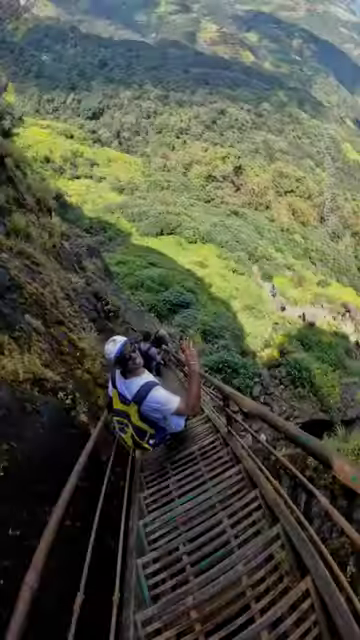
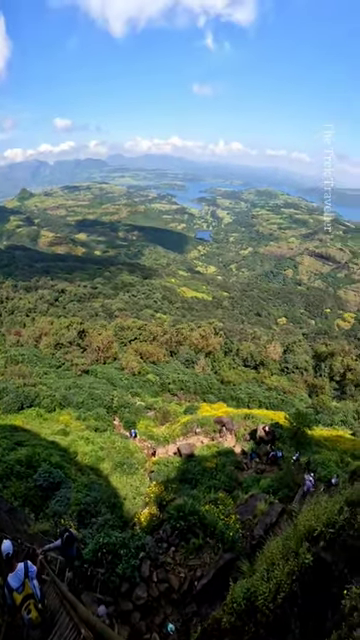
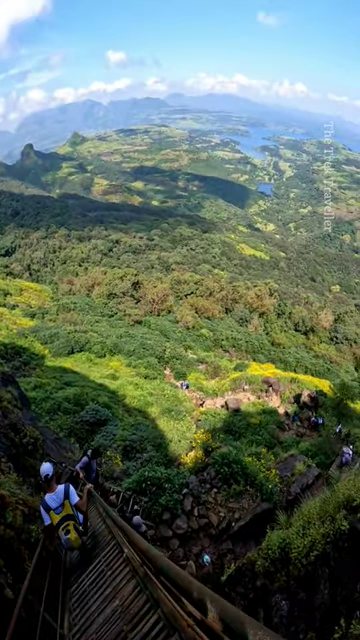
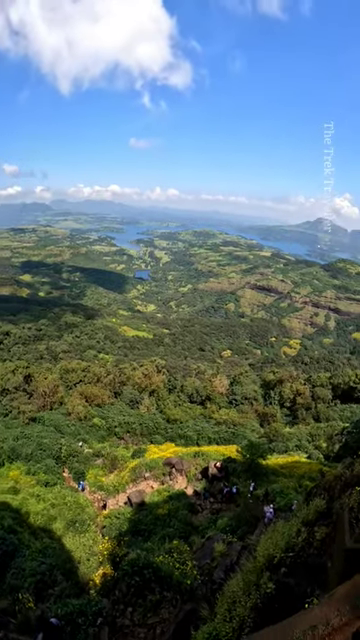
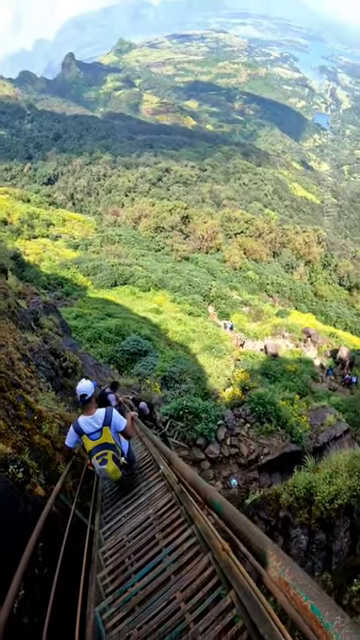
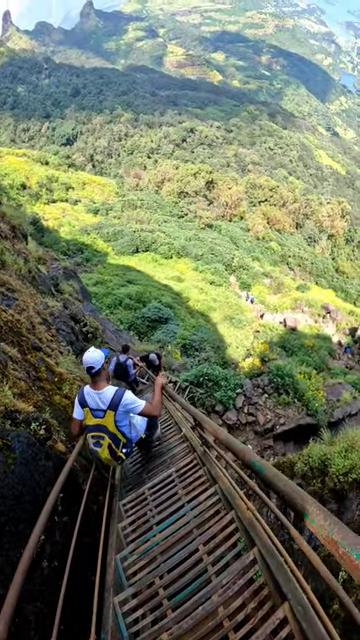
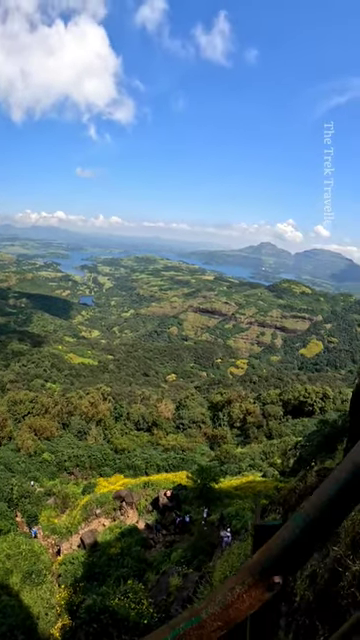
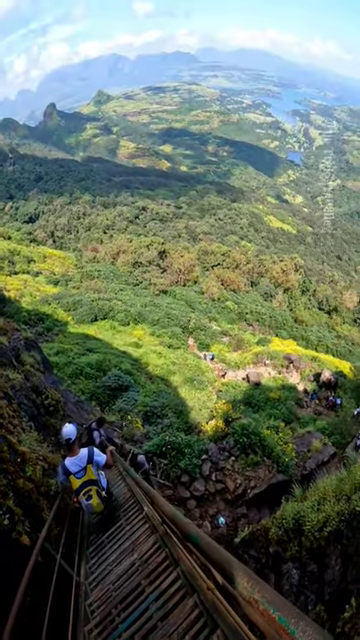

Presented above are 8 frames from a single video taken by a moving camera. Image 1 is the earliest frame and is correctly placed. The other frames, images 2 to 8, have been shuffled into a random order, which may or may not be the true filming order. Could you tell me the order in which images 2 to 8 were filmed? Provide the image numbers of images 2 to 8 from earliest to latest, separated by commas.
6, 5, 8, 3, 2, 4, 7
